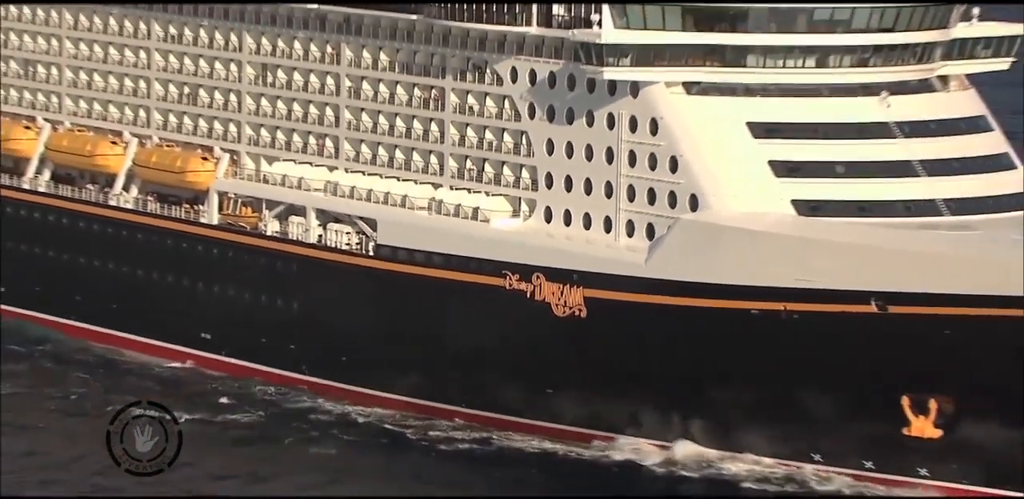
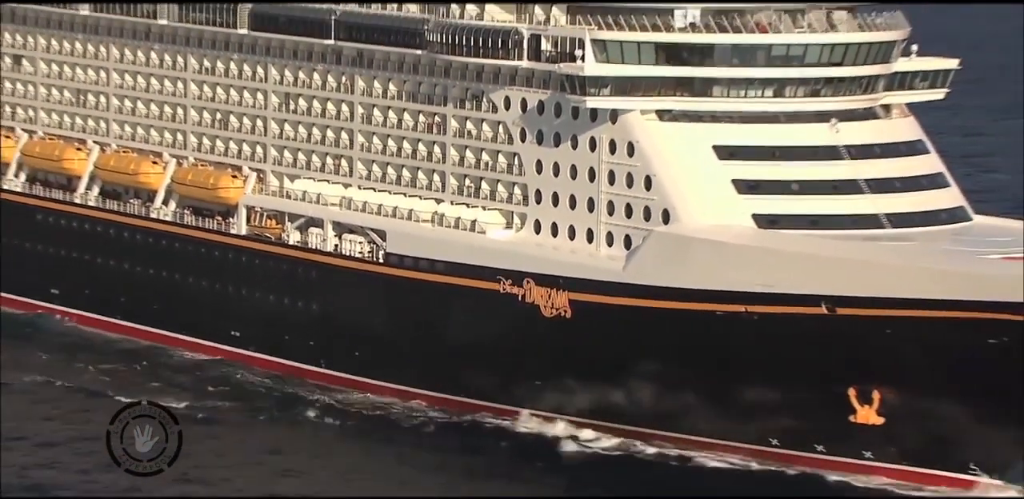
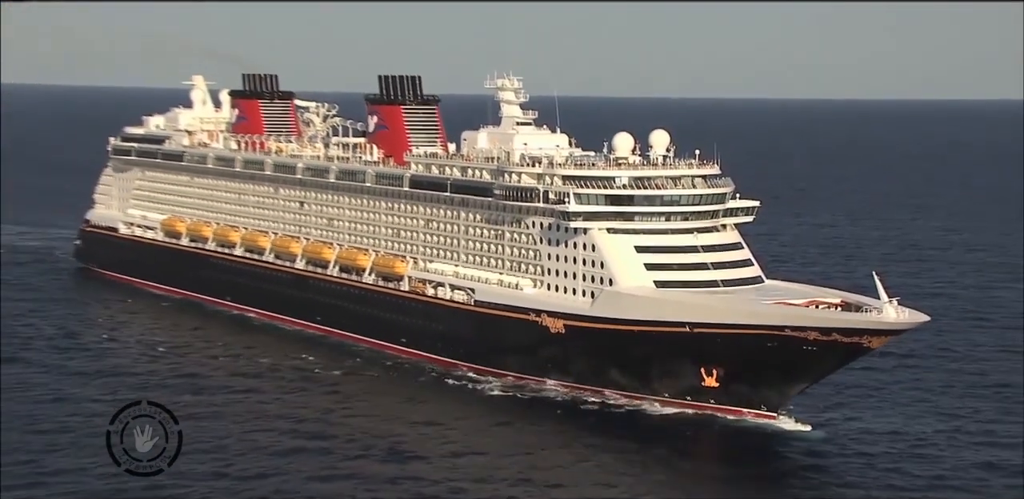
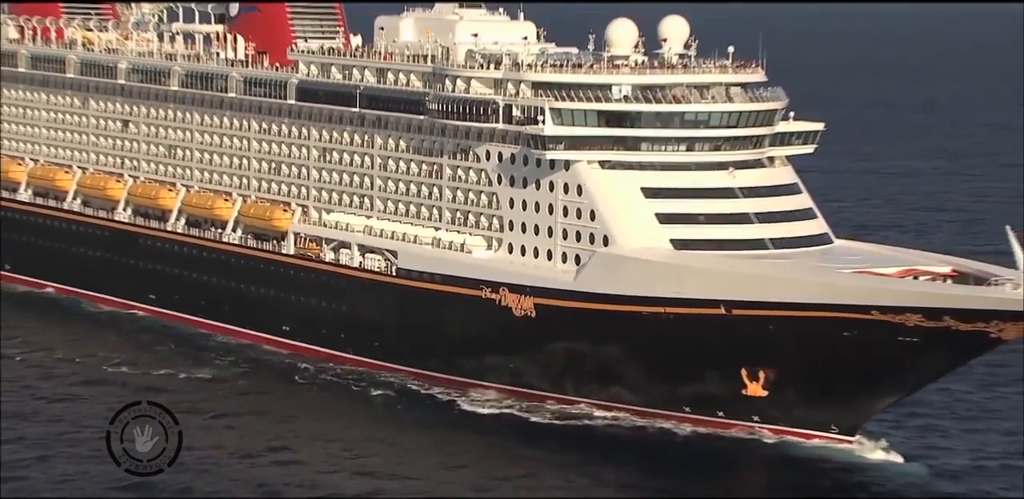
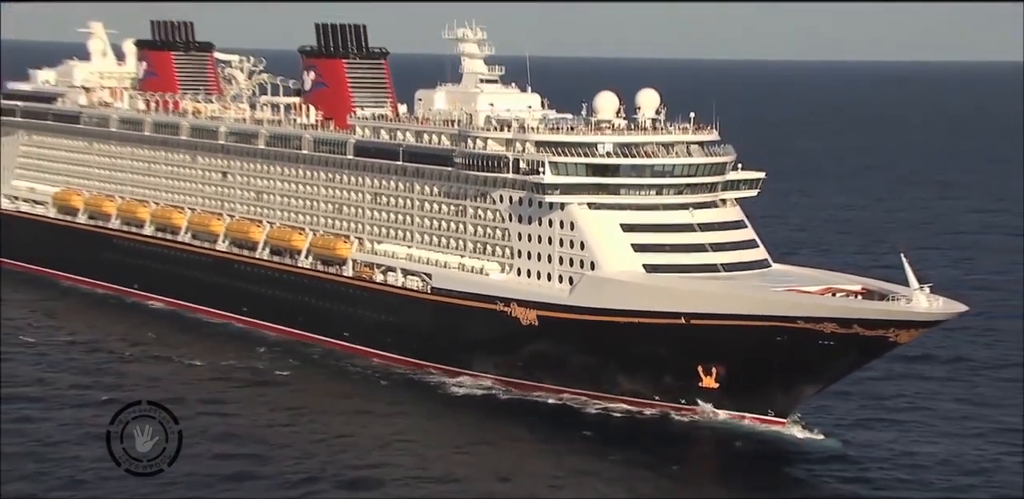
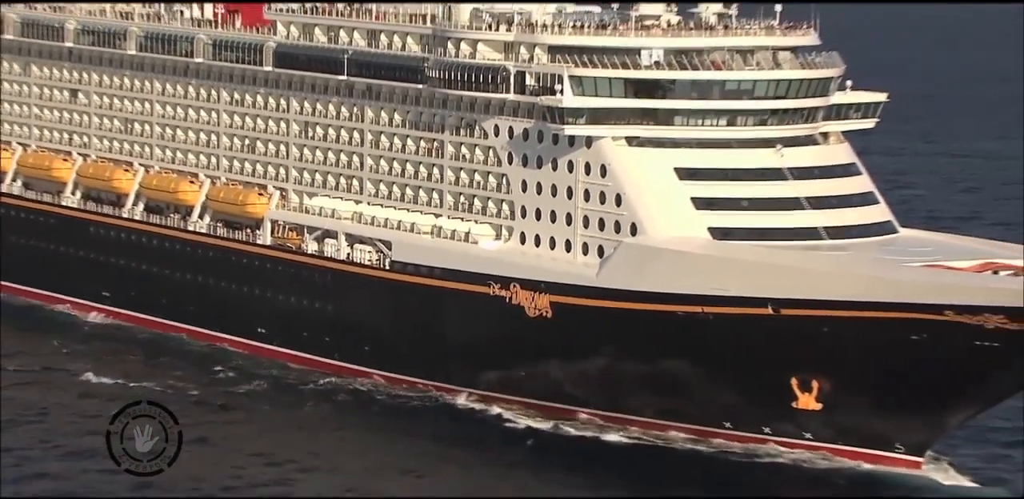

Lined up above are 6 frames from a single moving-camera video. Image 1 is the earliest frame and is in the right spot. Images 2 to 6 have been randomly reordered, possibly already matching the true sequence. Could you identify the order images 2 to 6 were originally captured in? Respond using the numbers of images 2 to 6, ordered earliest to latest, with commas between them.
2, 6, 4, 5, 3
